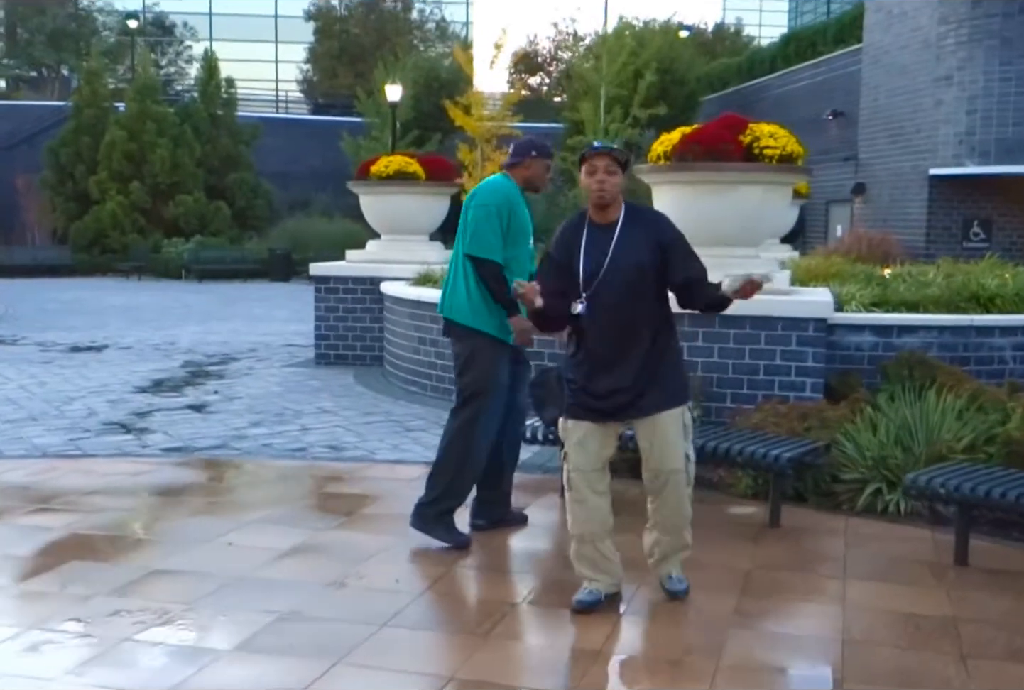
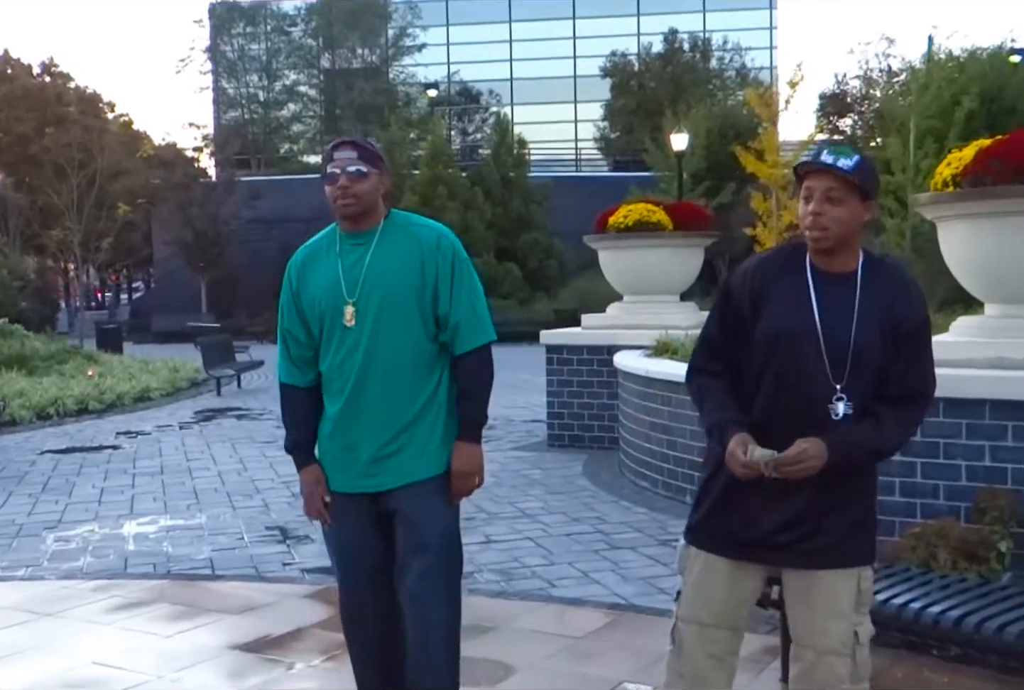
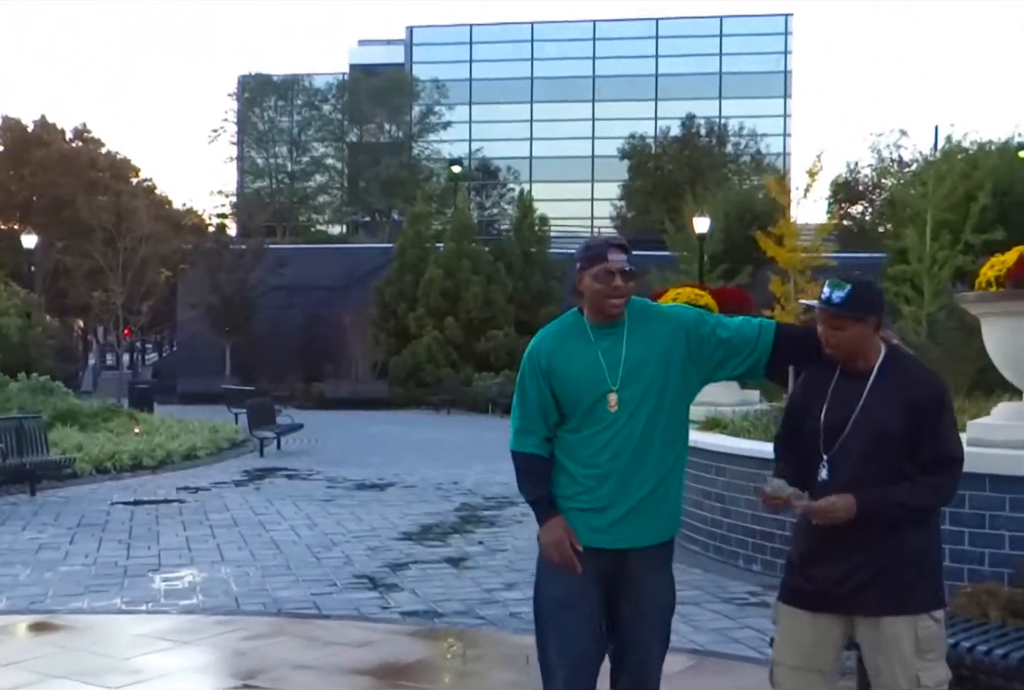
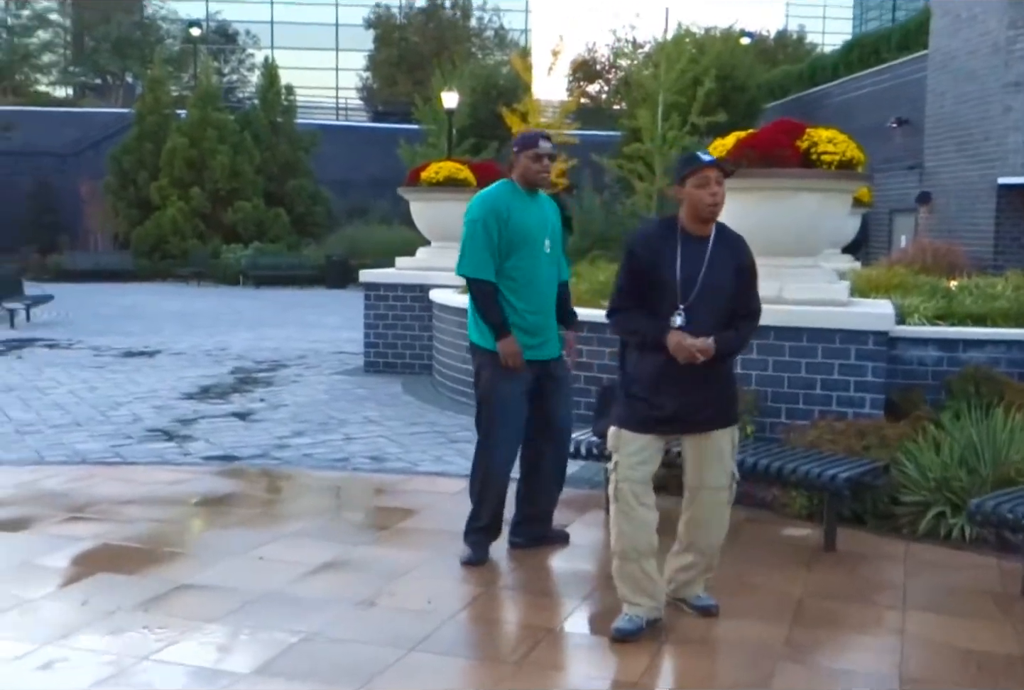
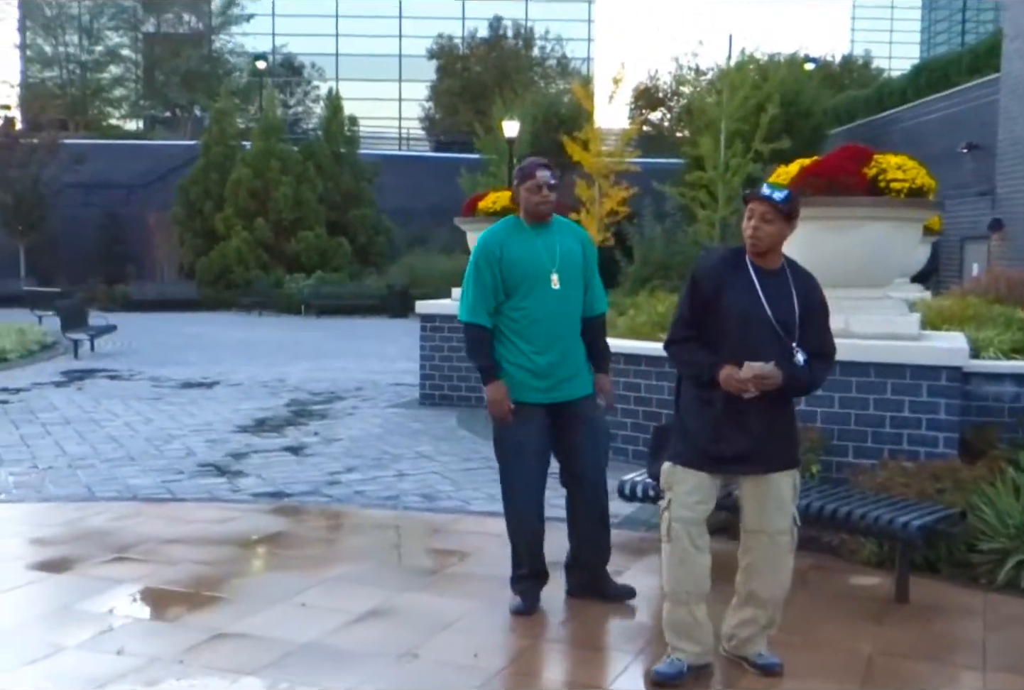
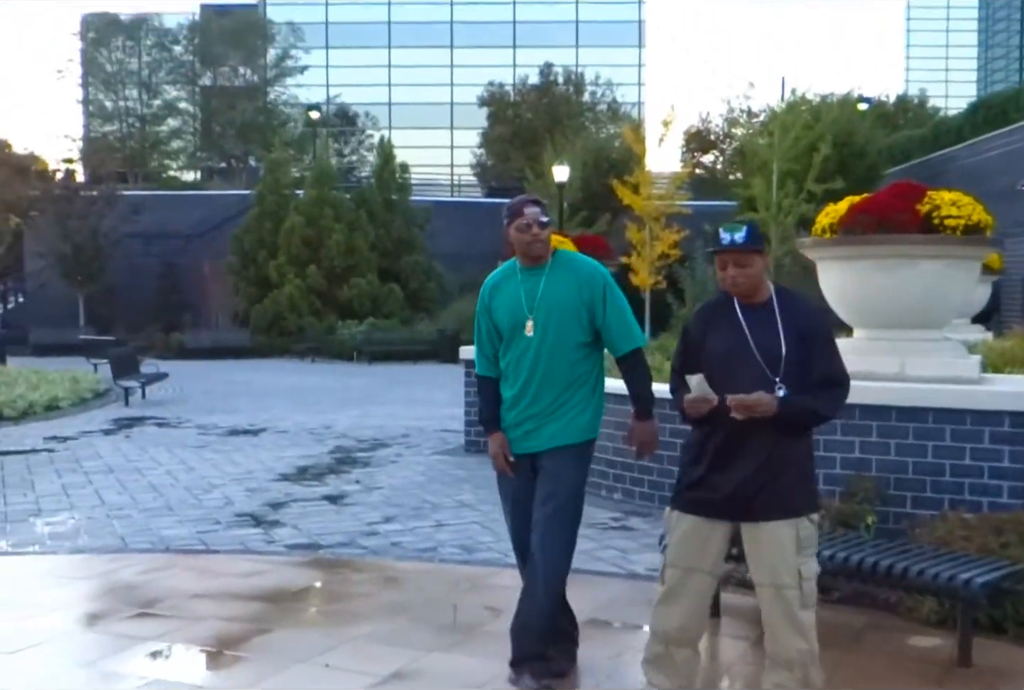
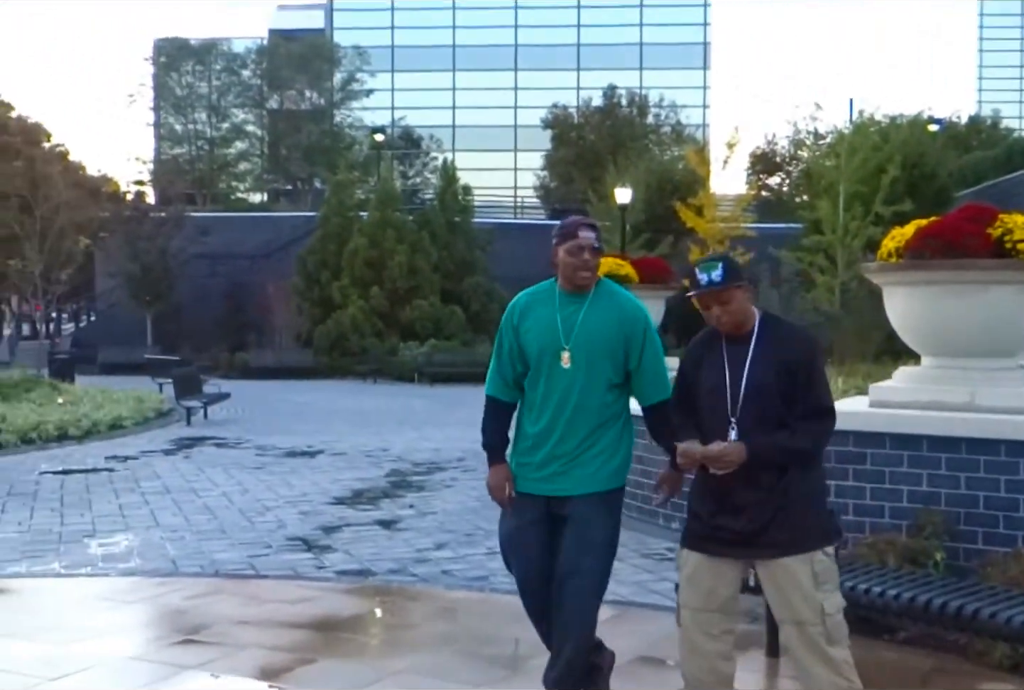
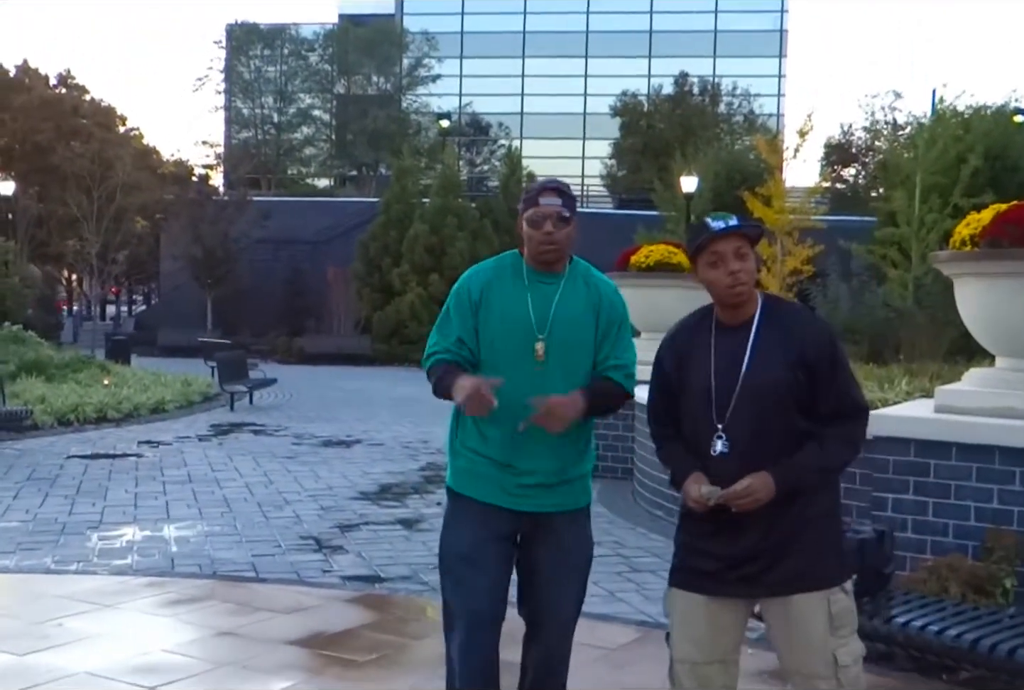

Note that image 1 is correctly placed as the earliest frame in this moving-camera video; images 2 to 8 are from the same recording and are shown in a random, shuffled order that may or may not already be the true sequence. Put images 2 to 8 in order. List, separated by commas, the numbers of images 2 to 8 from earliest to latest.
4, 5, 6, 7, 3, 8, 2
